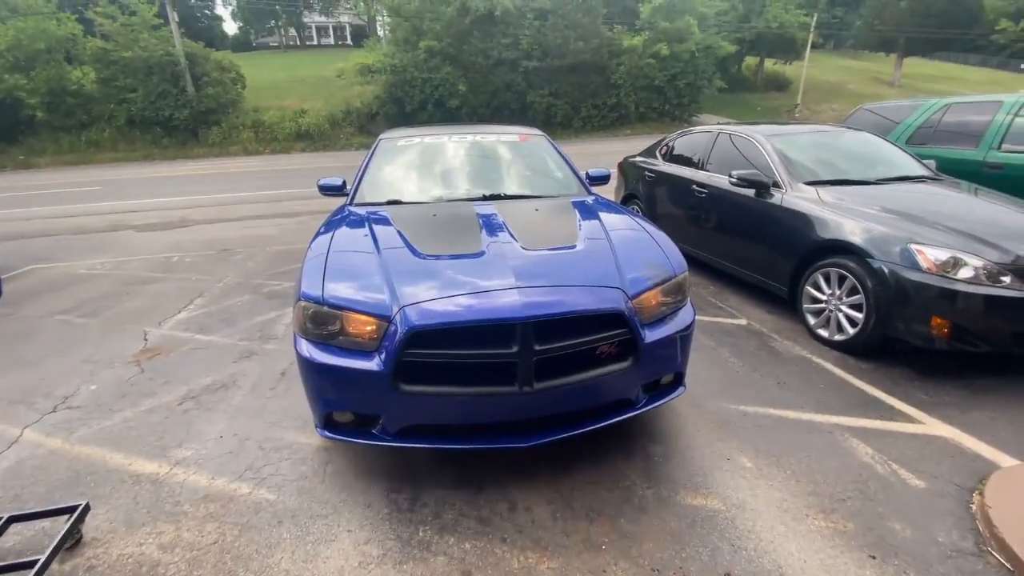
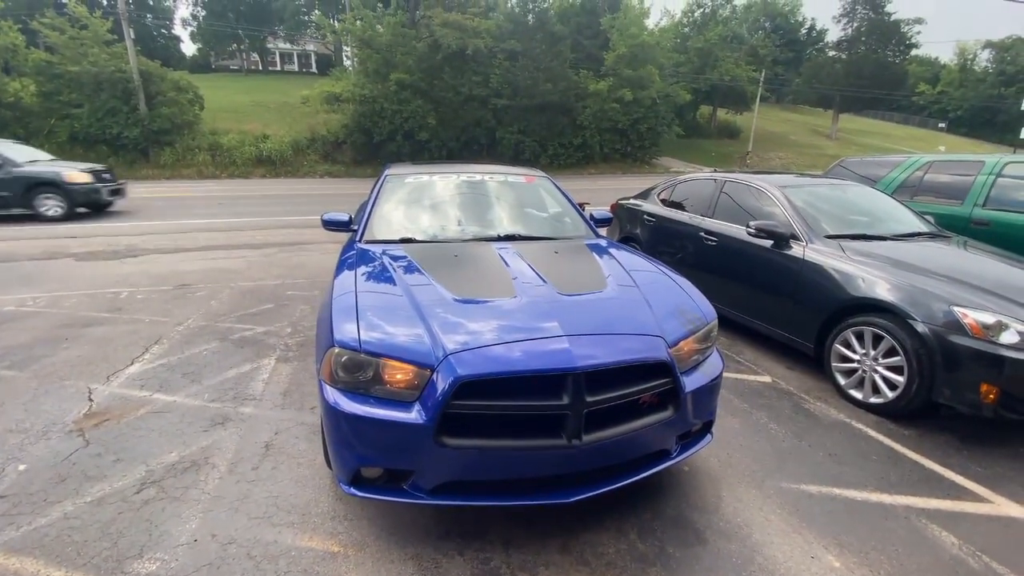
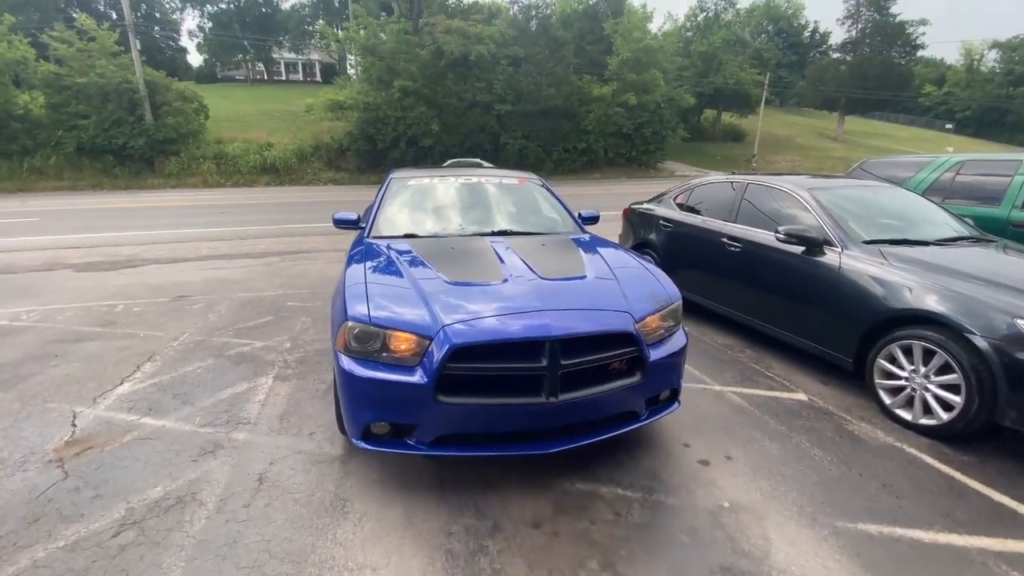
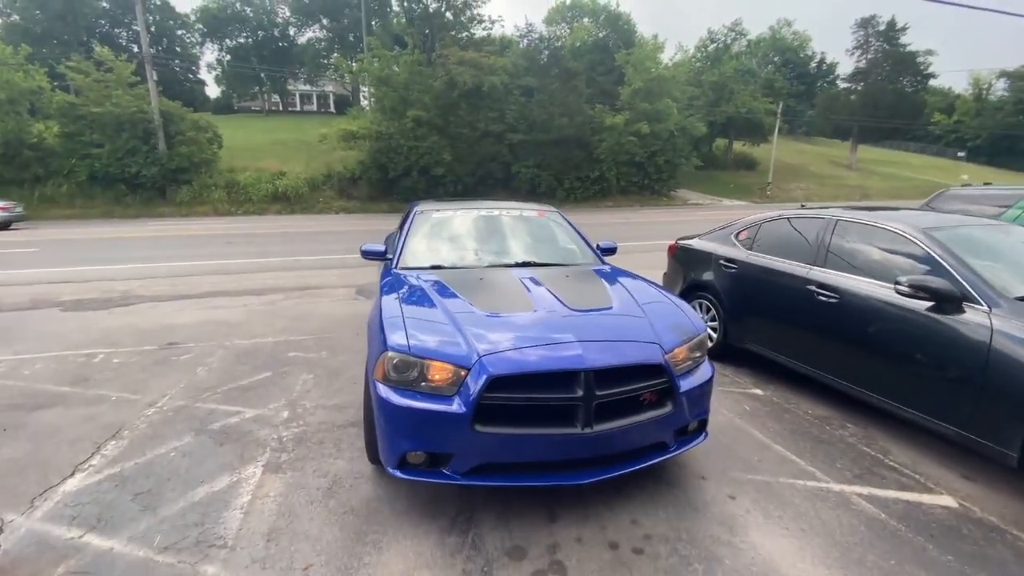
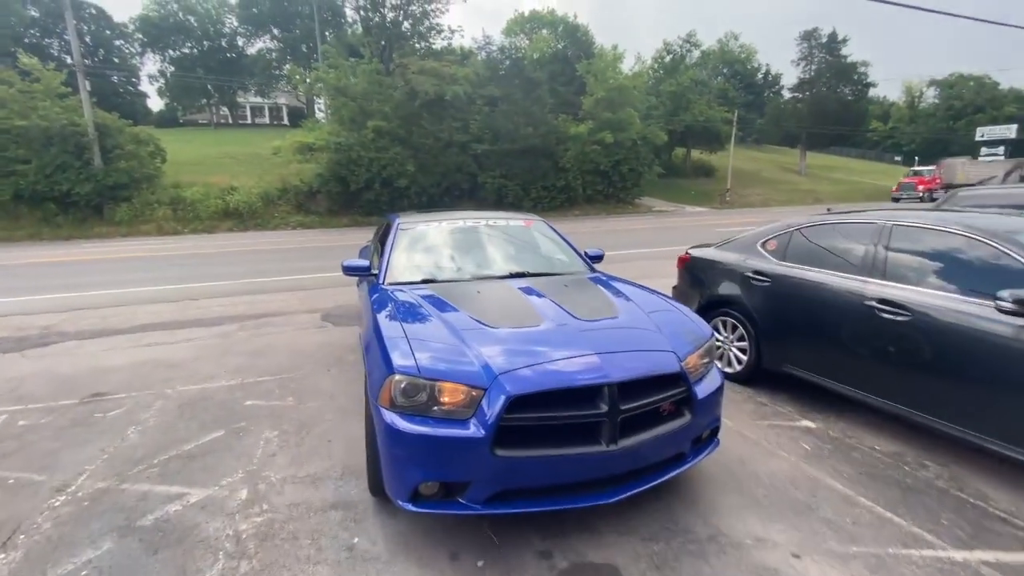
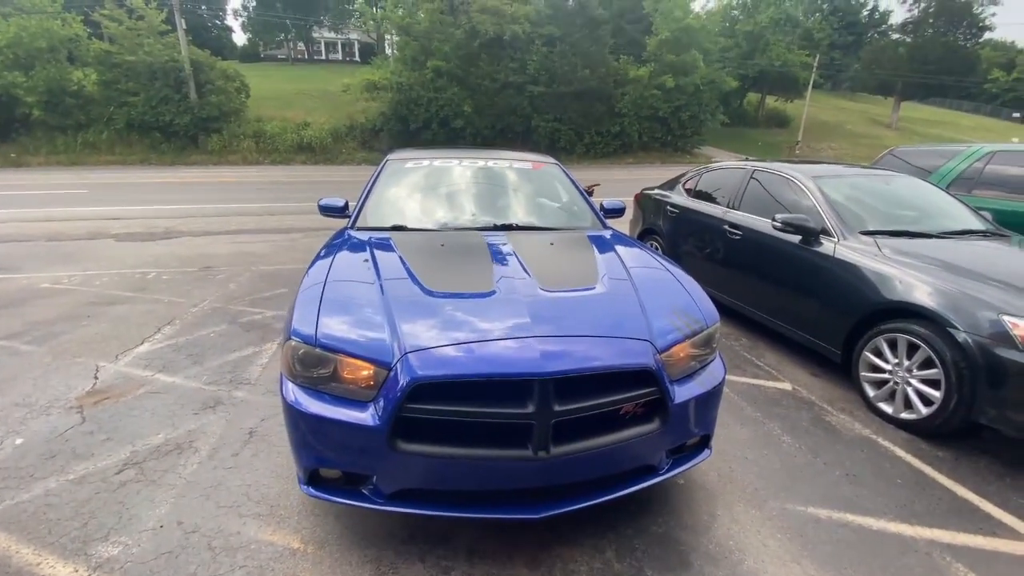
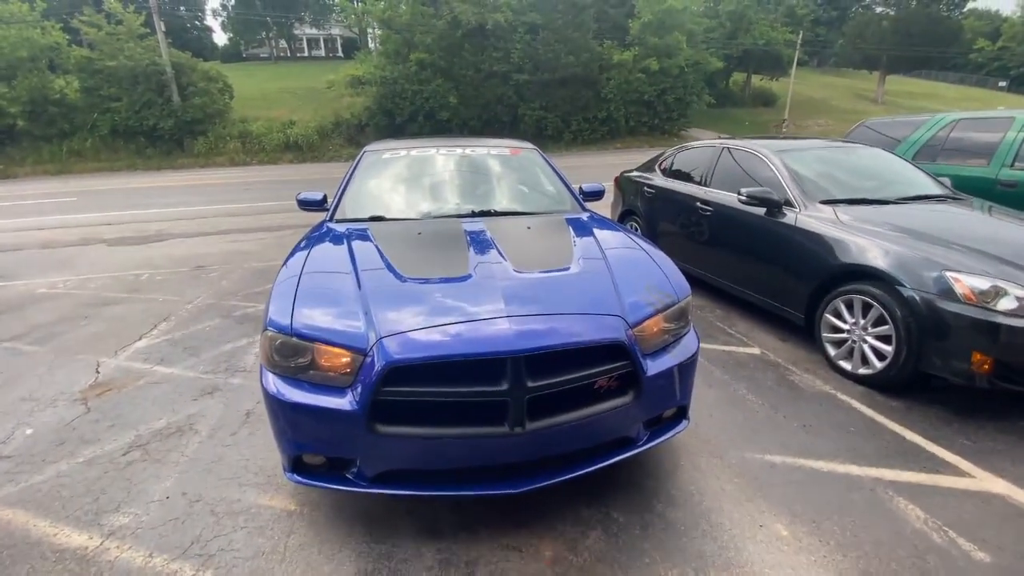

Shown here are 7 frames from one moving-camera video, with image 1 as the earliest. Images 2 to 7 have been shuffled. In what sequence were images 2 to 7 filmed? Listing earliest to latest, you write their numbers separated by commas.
7, 6, 2, 3, 4, 5
